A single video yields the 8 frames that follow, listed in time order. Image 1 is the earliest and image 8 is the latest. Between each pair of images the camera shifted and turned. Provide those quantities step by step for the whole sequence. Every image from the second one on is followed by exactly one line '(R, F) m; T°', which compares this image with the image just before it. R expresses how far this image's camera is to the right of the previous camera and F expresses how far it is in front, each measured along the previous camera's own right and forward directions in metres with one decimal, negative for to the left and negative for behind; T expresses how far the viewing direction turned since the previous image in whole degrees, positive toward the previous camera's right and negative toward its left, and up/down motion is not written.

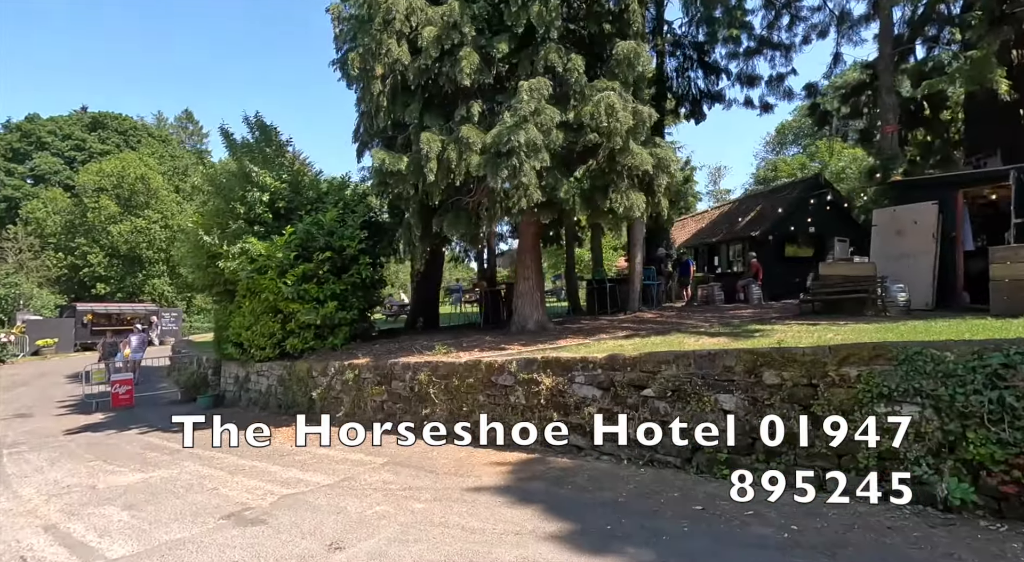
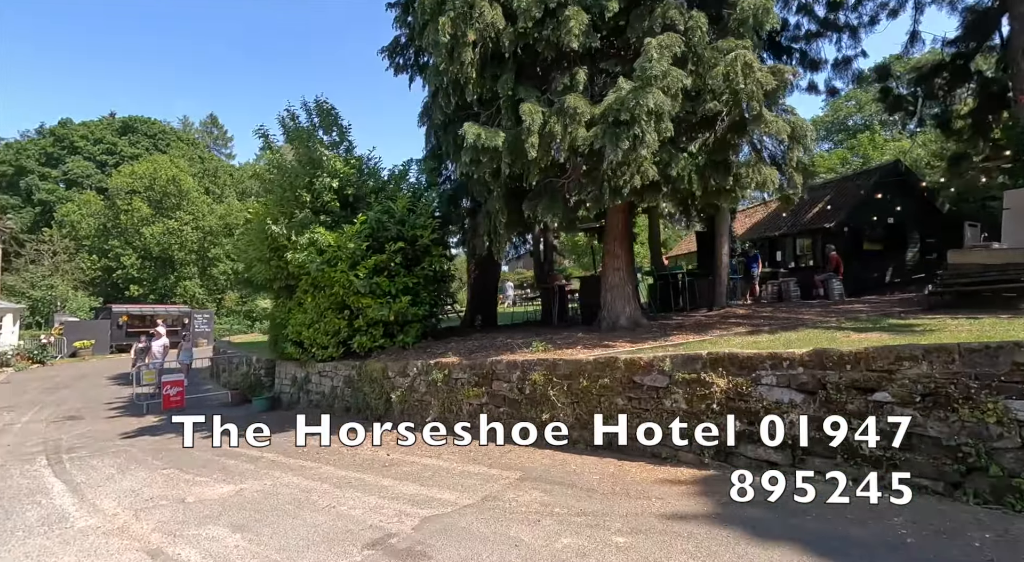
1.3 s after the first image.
(-0.9, +0.7) m; -2°
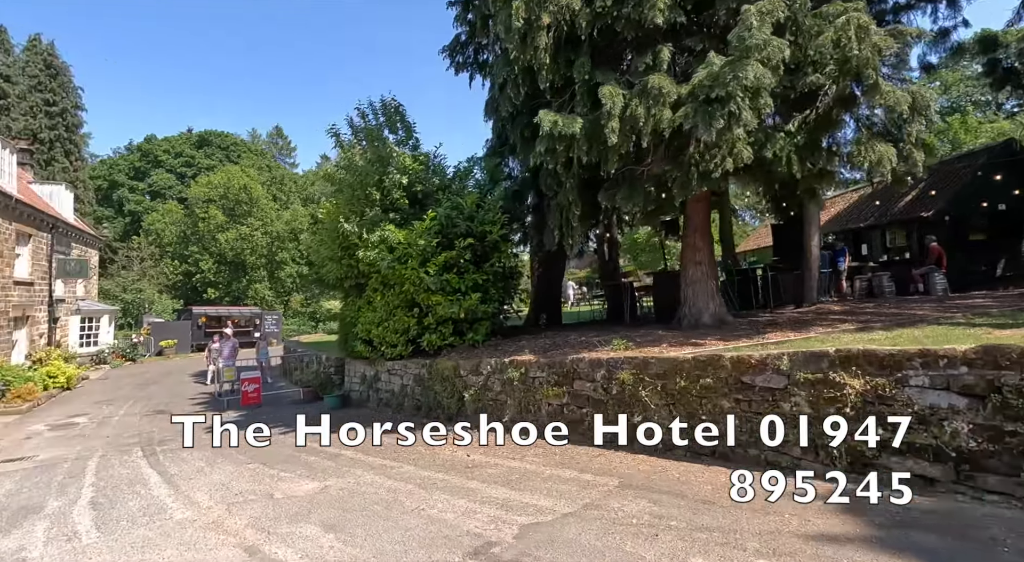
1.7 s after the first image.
(-0.2, +0.3) m; -6°
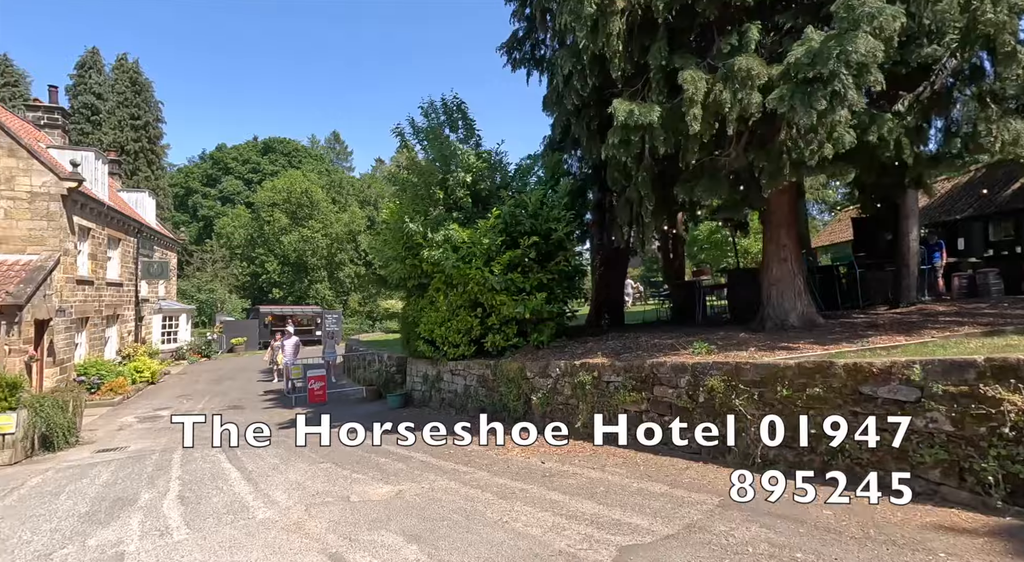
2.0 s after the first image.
(-0.2, +0.3) m; -5°
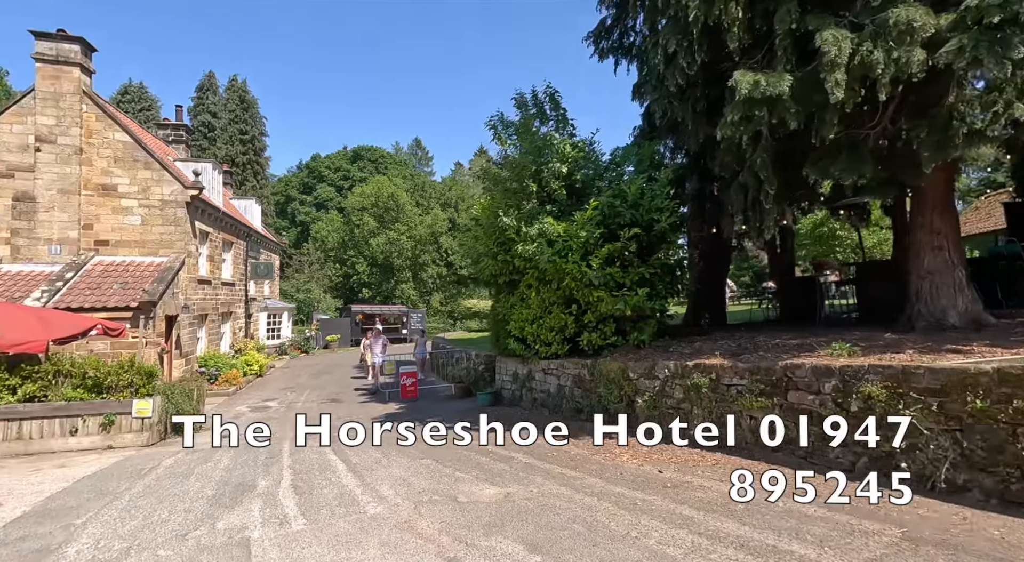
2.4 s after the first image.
(-0.2, +0.4) m; -8°
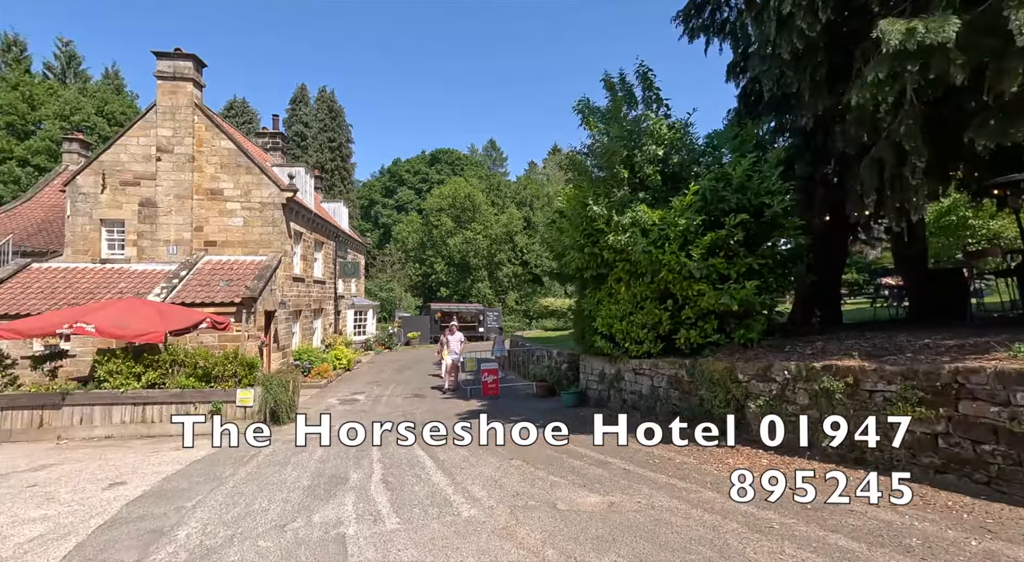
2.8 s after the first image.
(-0.2, +0.5) m; -8°
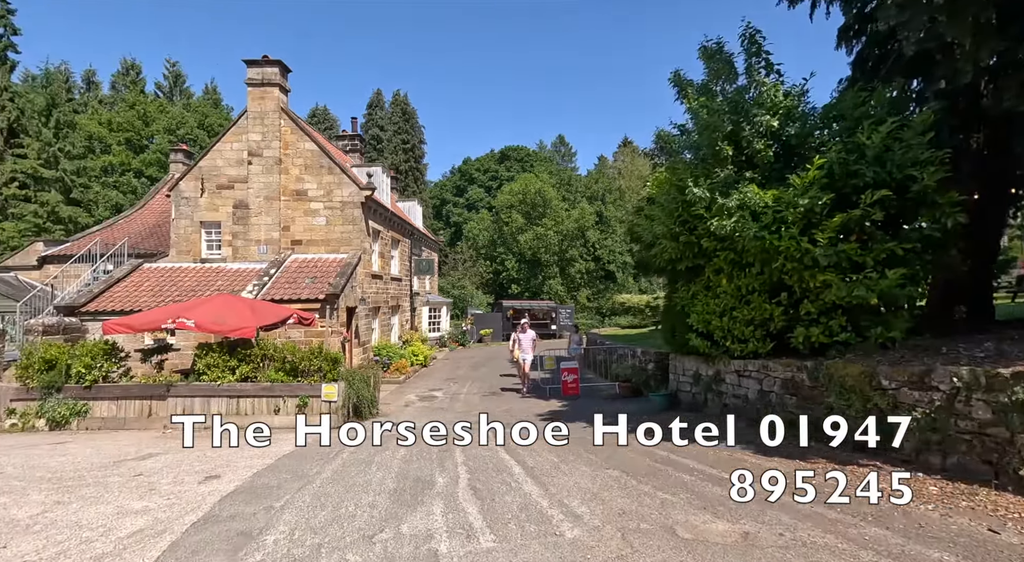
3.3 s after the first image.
(-0.3, +0.7) m; -7°
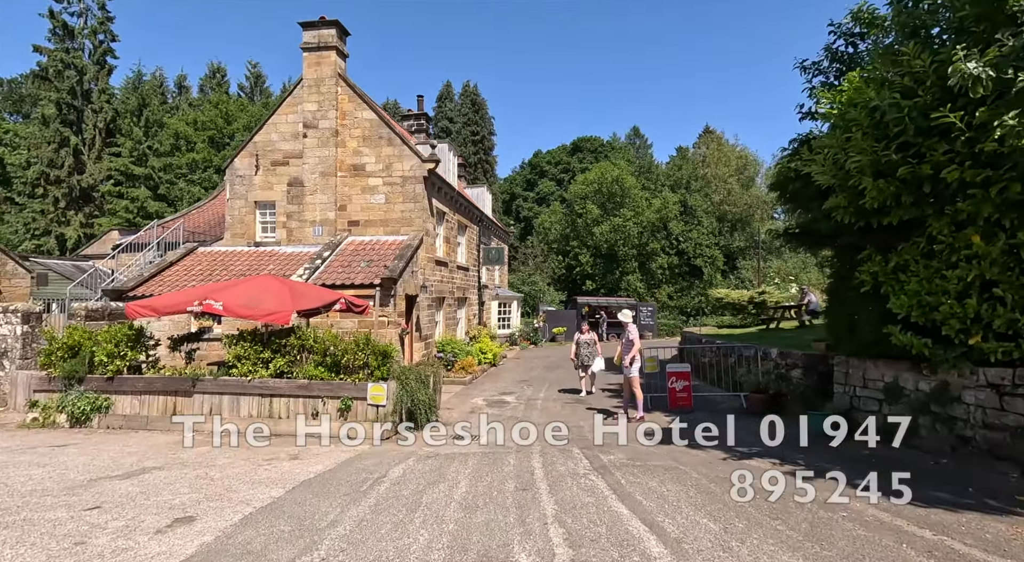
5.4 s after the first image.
(-0.6, +3.6) m; -7°
